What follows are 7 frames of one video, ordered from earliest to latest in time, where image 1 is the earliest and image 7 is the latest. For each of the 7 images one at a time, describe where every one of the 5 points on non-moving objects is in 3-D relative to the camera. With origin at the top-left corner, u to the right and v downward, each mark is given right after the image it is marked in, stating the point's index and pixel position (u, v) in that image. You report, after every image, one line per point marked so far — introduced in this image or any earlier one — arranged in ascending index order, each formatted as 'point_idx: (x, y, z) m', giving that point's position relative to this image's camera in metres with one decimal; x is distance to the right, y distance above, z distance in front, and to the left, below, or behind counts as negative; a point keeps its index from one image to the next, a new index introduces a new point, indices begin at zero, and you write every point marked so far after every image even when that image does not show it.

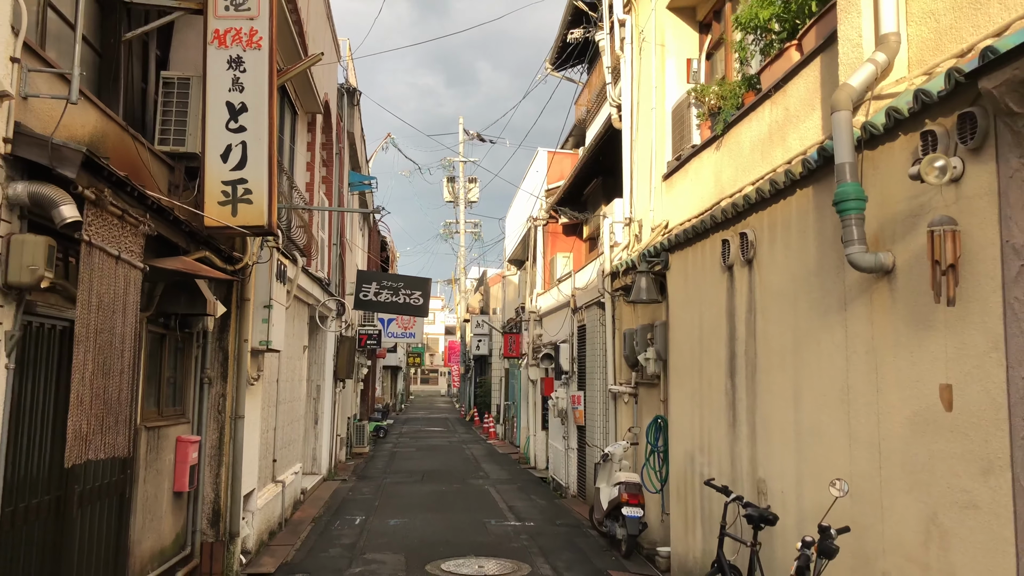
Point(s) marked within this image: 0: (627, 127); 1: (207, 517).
0: (+1.4, +2.0, +10.1) m
1: (-2.5, -1.8, +6.8) m
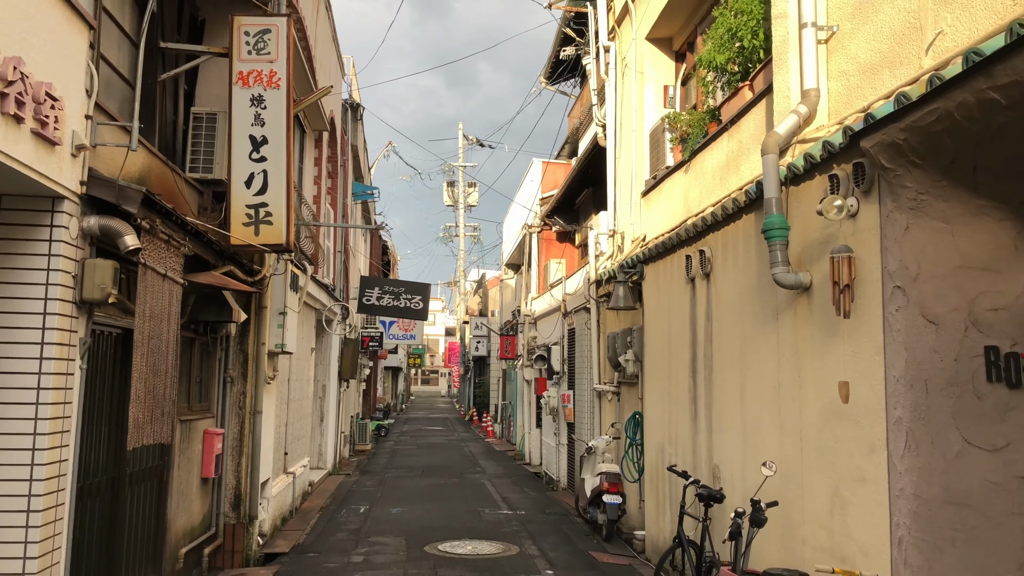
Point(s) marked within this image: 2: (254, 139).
0: (+1.3, +1.9, +11.0) m
1: (-2.6, -1.9, +7.6) m
2: (-2.1, +1.2, +6.7) m
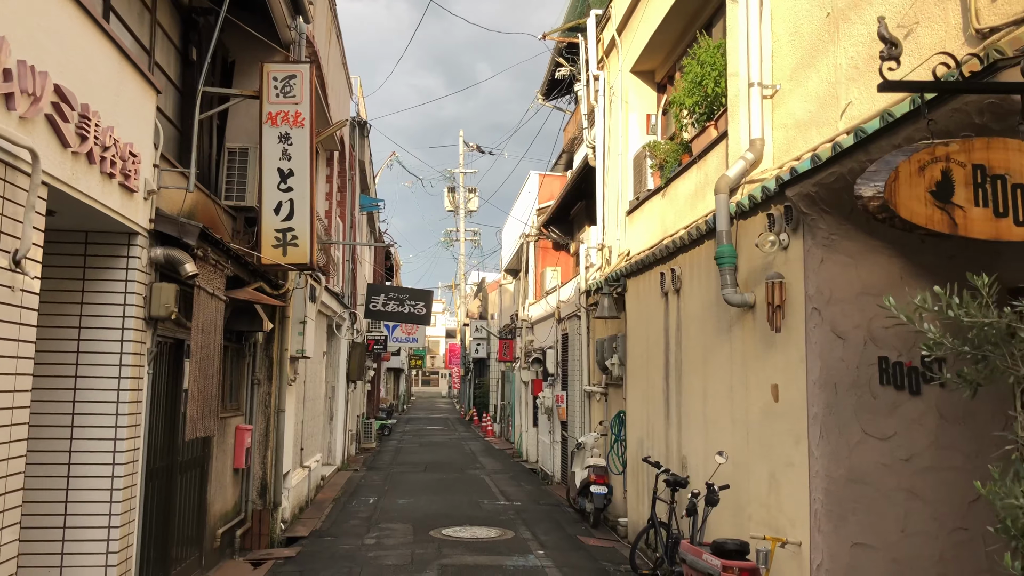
0: (+1.3, +1.7, +11.9) m
1: (-2.6, -2.1, +8.5) m
2: (-2.1, +1.1, +7.6) m
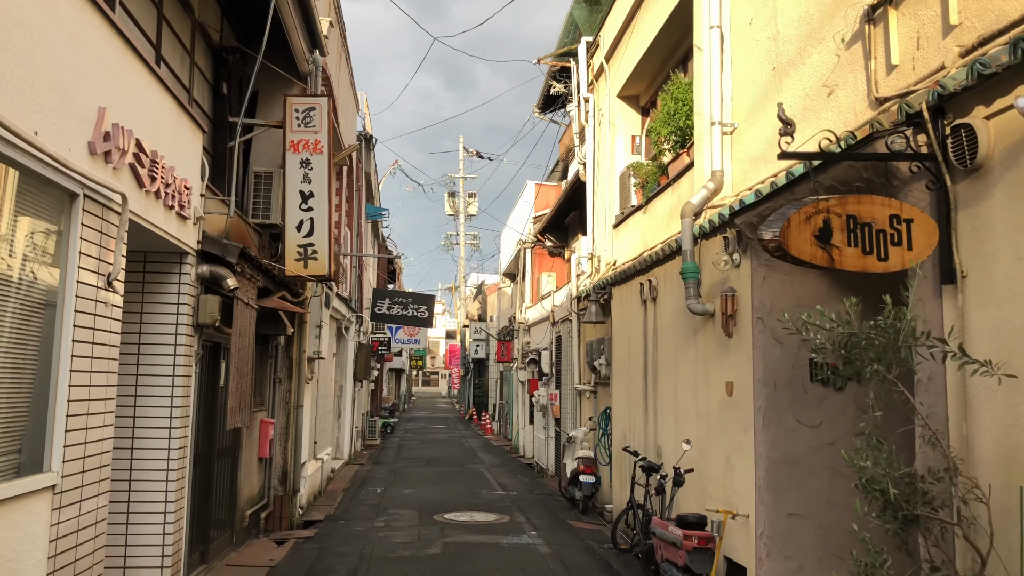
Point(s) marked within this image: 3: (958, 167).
0: (+1.2, +1.7, +12.9) m
1: (-2.7, -2.1, +9.5) m
2: (-2.1, +1.0, +8.6) m
3: (+2.0, +0.5, +3.7) m
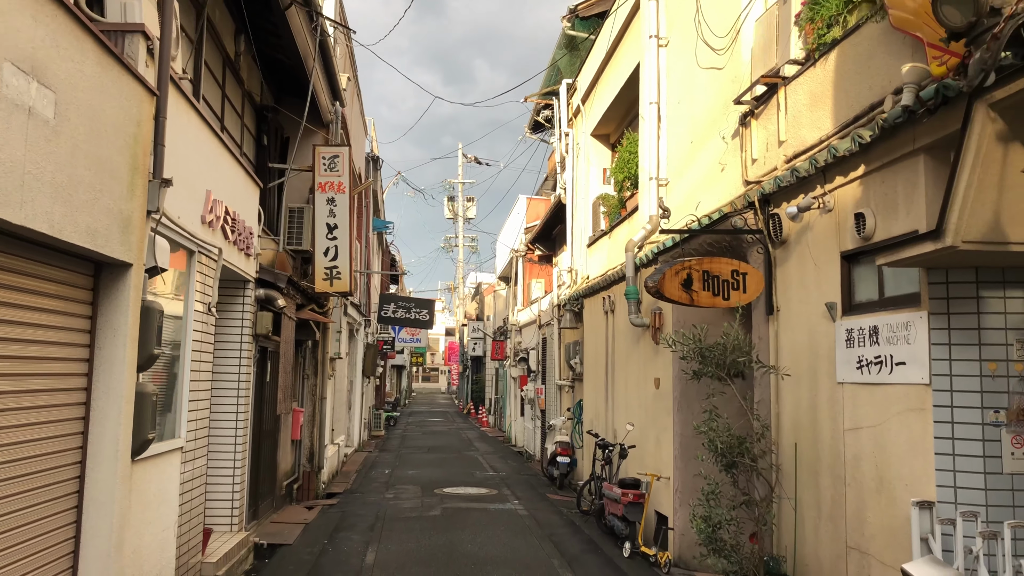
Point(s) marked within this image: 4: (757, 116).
0: (+1.0, +1.5, +14.9) m
1: (-2.8, -2.3, +11.5) m
2: (-2.3, +0.8, +10.6) m
3: (+1.8, +0.3, +5.7) m
4: (+1.9, +1.3, +6.5) m
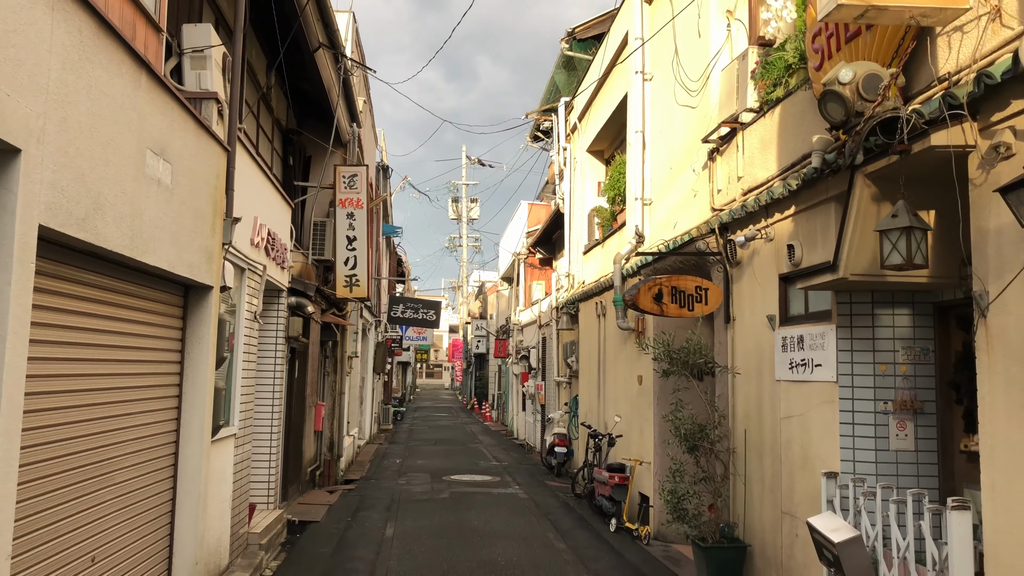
0: (+1.1, +1.4, +16.0) m
1: (-2.8, -2.4, +12.7) m
2: (-2.3, +0.7, +11.7) m
3: (+1.8, +0.2, +6.8) m
4: (+1.9, +1.2, +7.6) m
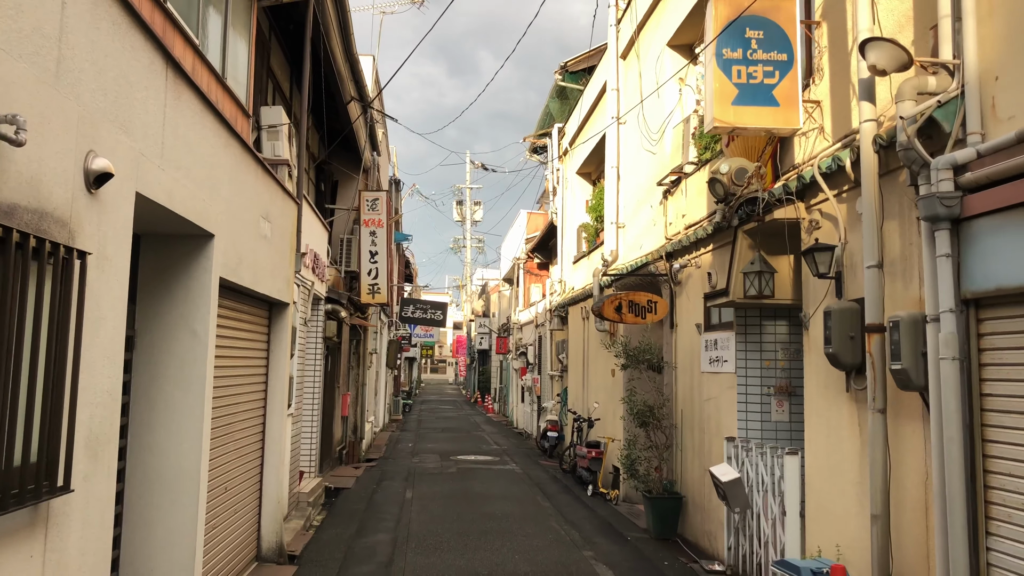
0: (+1.1, +1.3, +18.0) m
1: (-2.9, -2.5, +14.7) m
2: (-2.3, +0.6, +13.8) m
3: (+1.7, +0.1, +8.9) m
4: (+1.9, +1.1, +9.7) m
